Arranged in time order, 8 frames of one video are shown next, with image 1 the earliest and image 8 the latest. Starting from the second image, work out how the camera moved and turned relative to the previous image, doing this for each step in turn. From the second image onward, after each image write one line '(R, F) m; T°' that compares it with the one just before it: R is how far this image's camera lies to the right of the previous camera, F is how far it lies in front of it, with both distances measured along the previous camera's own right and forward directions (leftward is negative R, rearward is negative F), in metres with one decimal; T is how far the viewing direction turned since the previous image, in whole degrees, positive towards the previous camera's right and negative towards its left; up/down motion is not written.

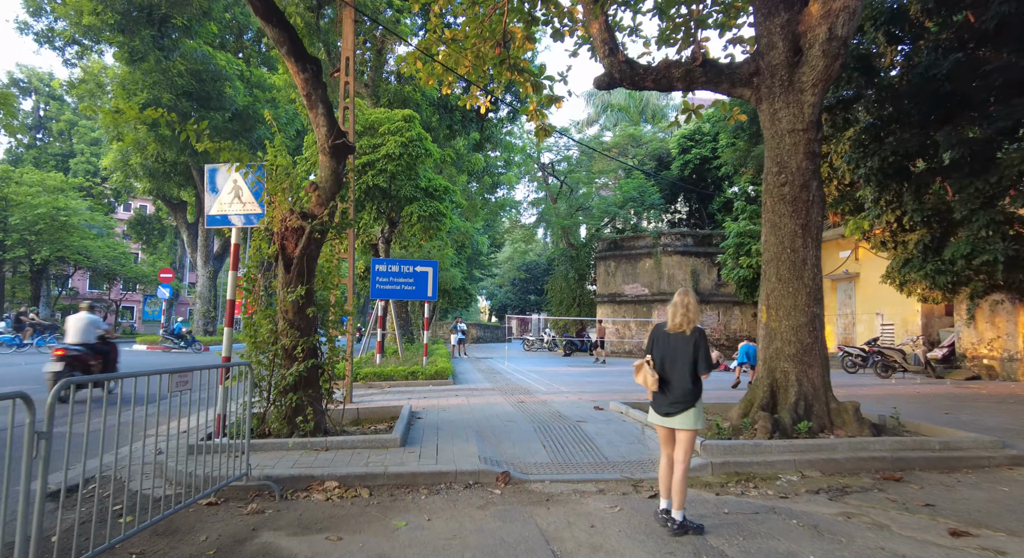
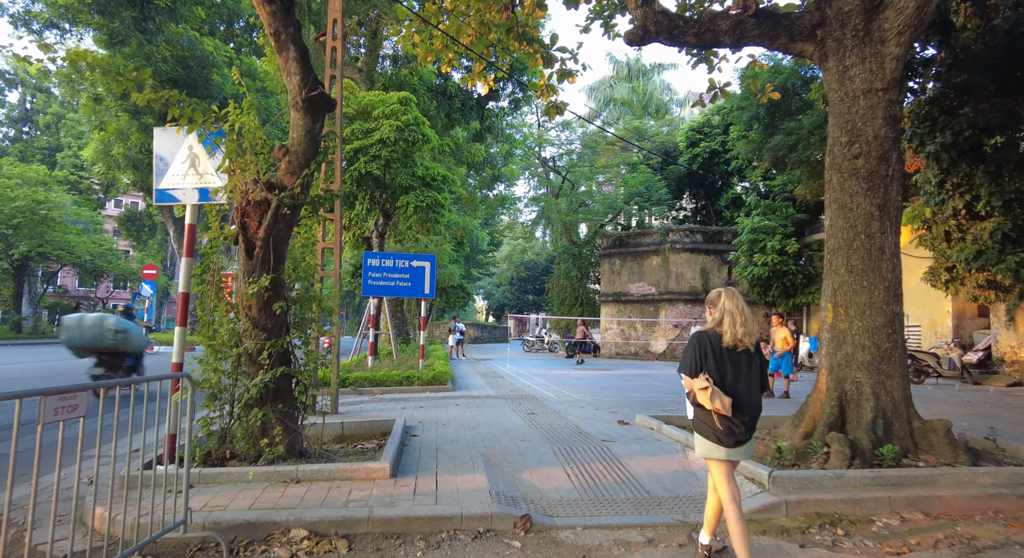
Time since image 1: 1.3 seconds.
(-0.2, +1.1) m; 0°
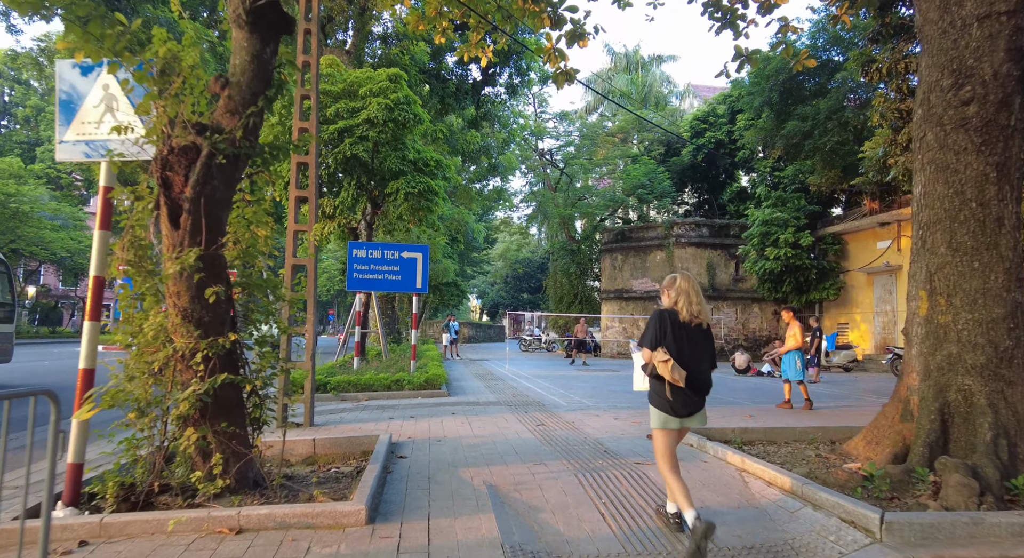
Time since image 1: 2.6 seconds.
(-0.1, +1.1) m; +1°
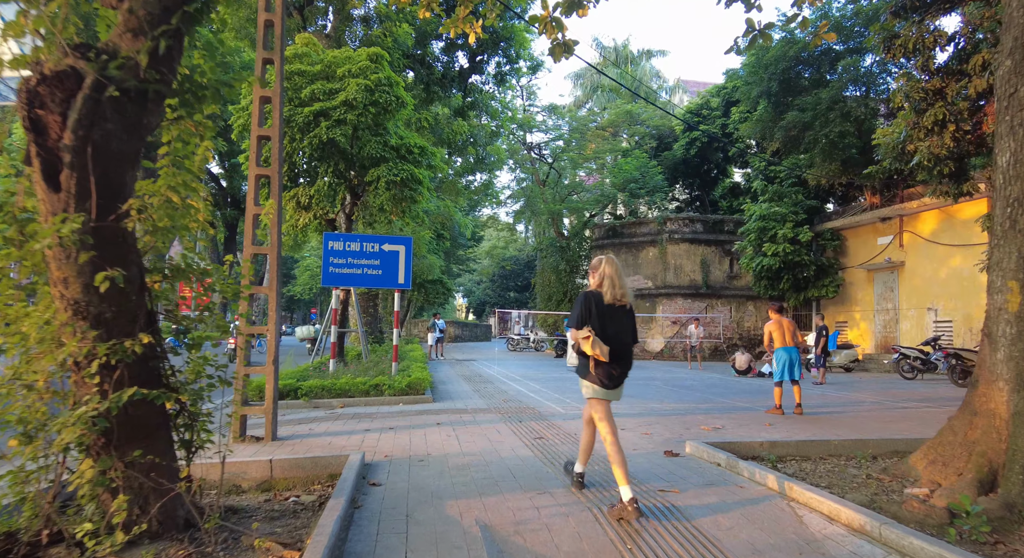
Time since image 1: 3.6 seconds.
(-0.1, +0.8) m; +1°
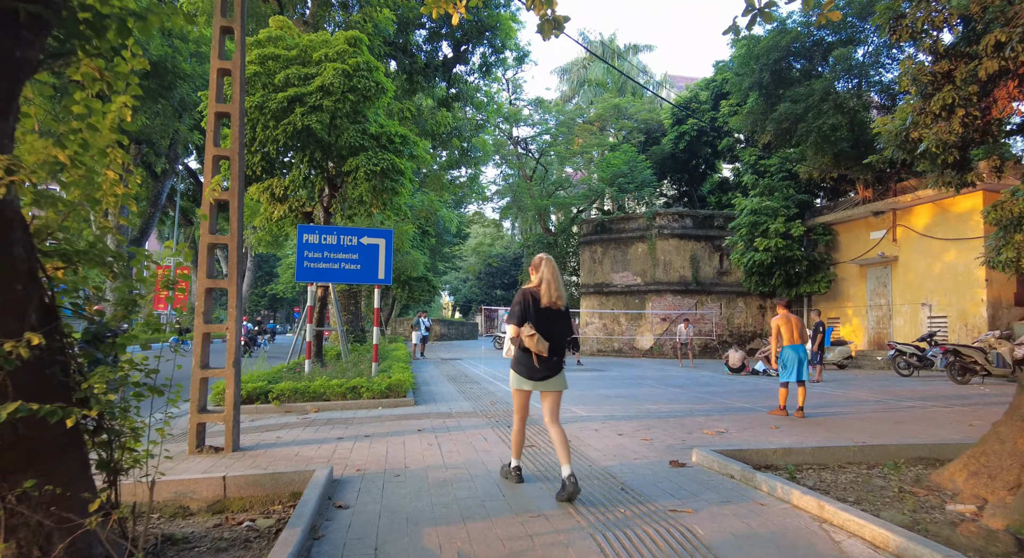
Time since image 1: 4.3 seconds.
(0.0, +0.5) m; +1°
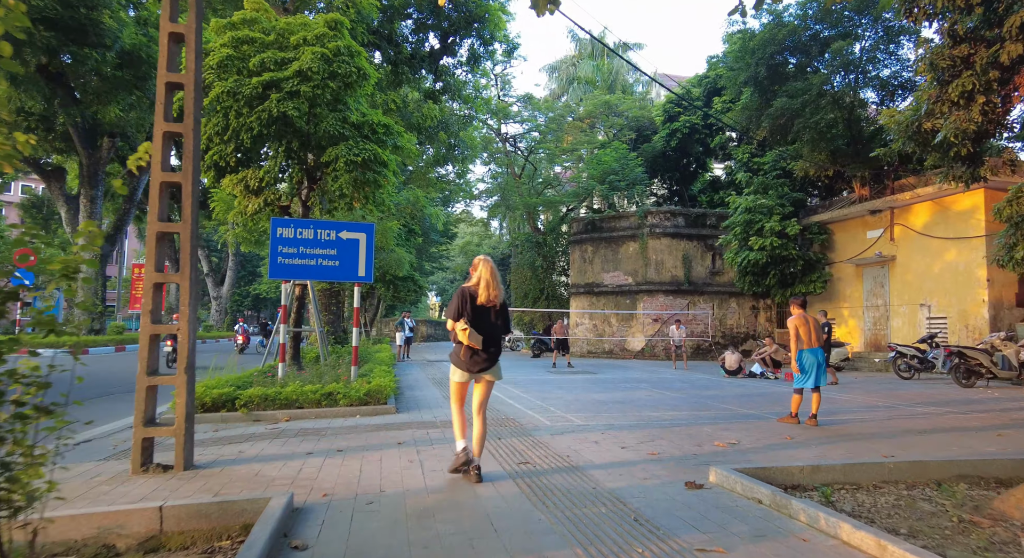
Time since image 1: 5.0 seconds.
(0.0, +0.6) m; +1°
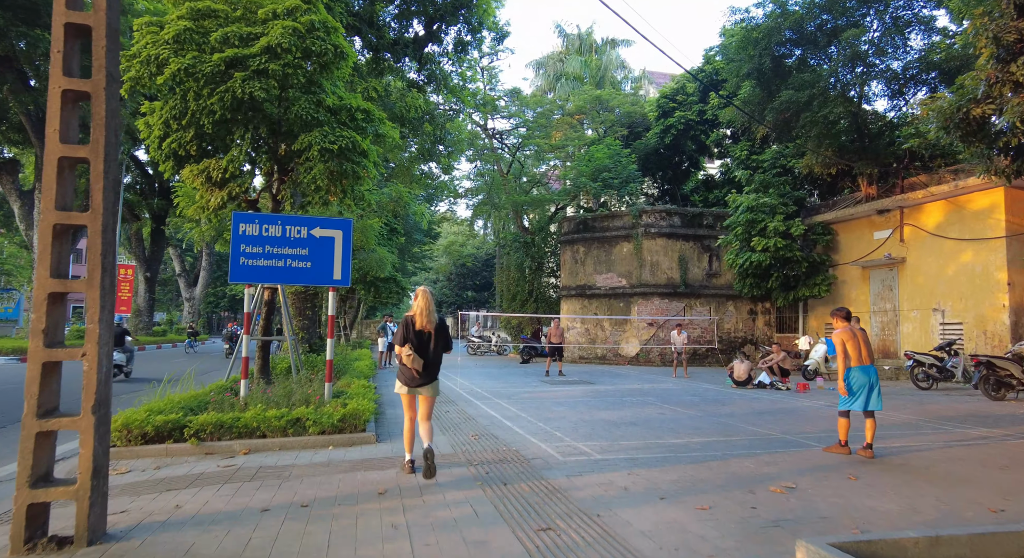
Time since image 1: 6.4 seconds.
(-0.2, +1.1) m; +2°
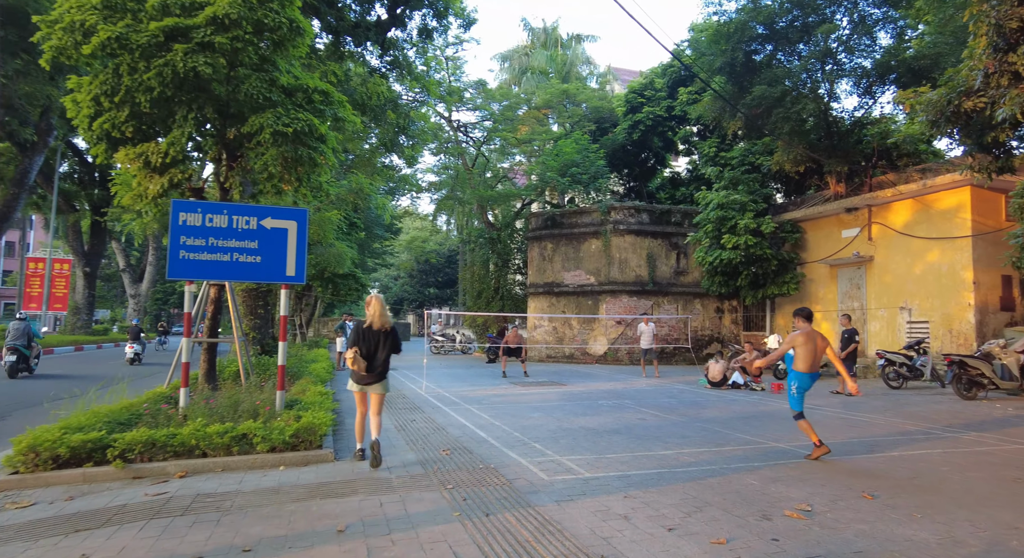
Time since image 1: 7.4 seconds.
(-0.1, +0.6) m; +4°
